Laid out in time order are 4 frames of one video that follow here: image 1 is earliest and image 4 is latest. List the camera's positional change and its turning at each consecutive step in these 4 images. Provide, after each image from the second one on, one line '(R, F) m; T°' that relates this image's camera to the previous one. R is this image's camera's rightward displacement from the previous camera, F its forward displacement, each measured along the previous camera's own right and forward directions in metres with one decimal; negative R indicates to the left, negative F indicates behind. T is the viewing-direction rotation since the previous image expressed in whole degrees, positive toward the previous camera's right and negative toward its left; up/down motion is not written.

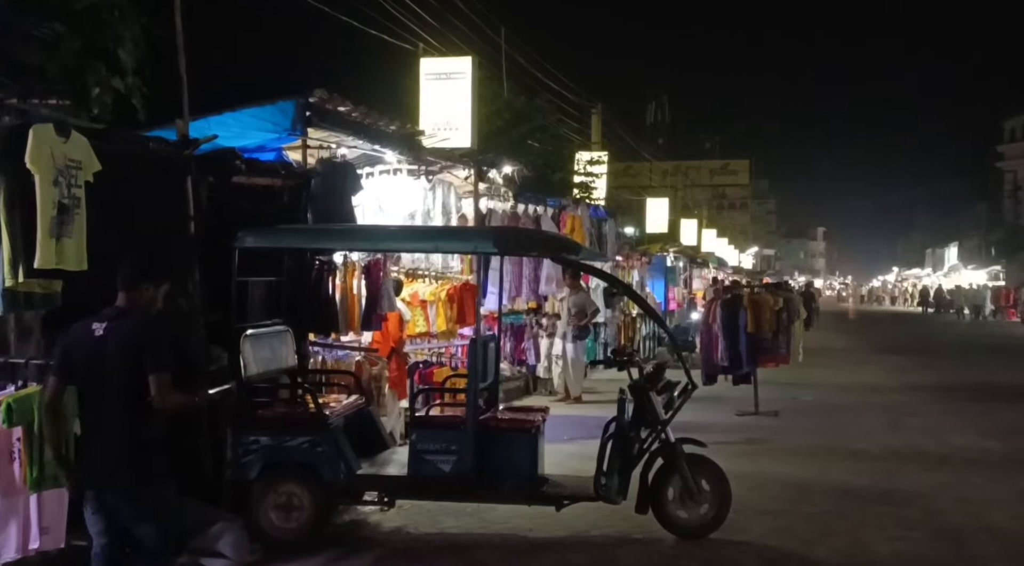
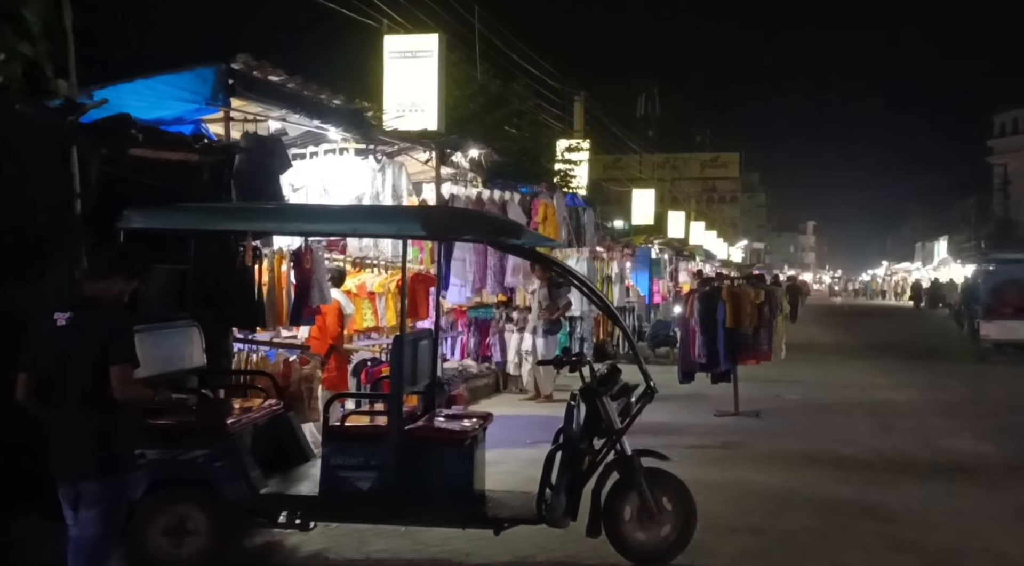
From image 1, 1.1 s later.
(+0.3, +1.0) m; 0°
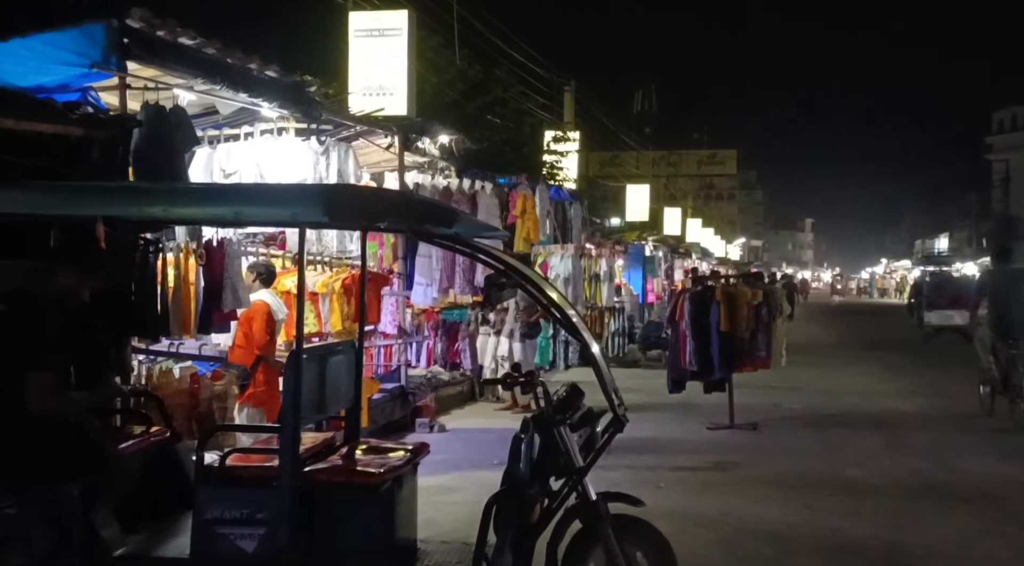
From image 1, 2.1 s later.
(+0.3, +1.4) m; 0°
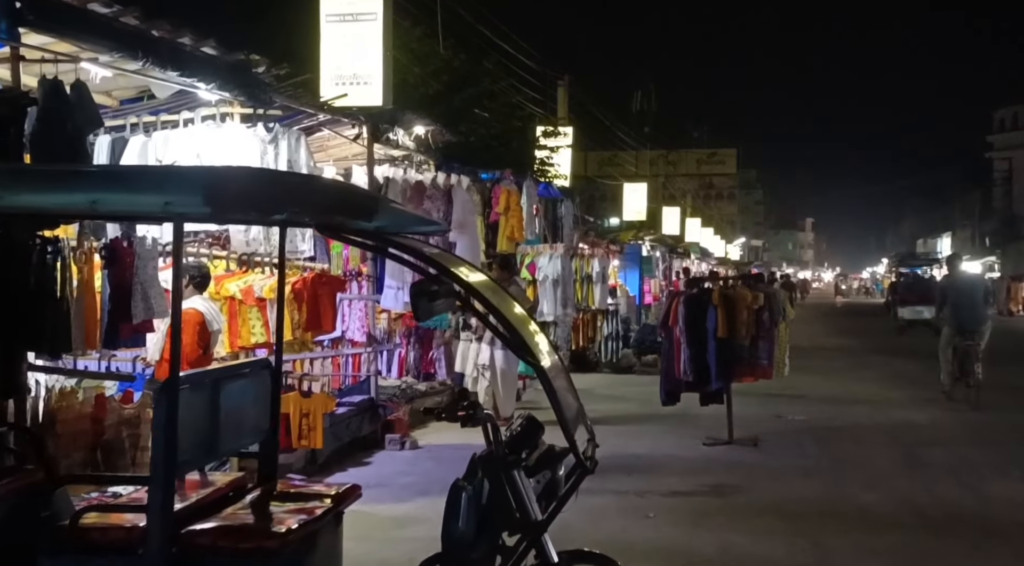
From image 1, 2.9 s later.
(+0.2, +1.0) m; 0°
